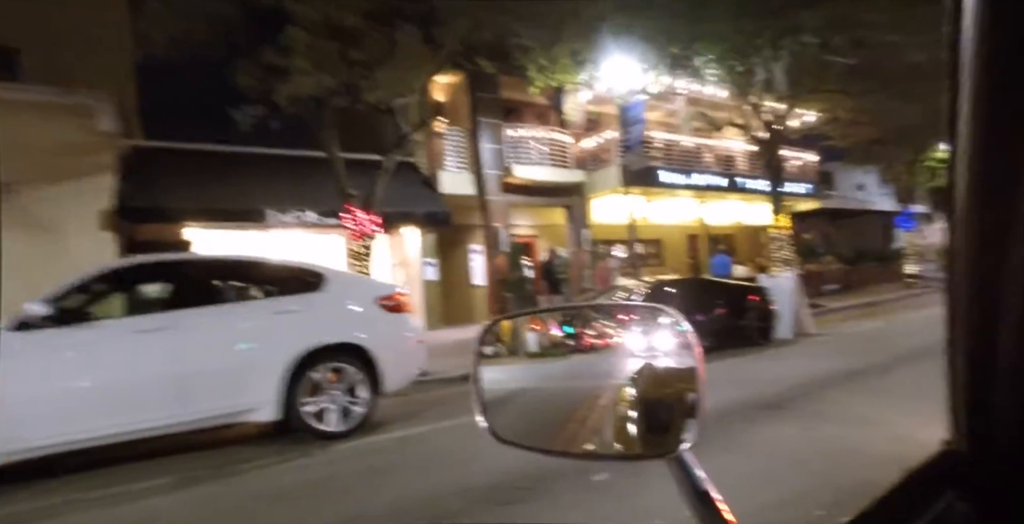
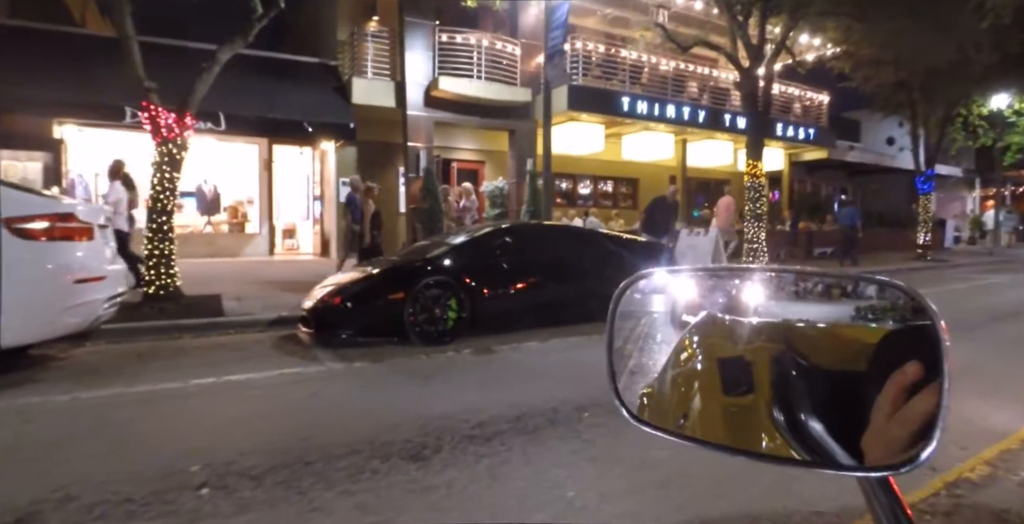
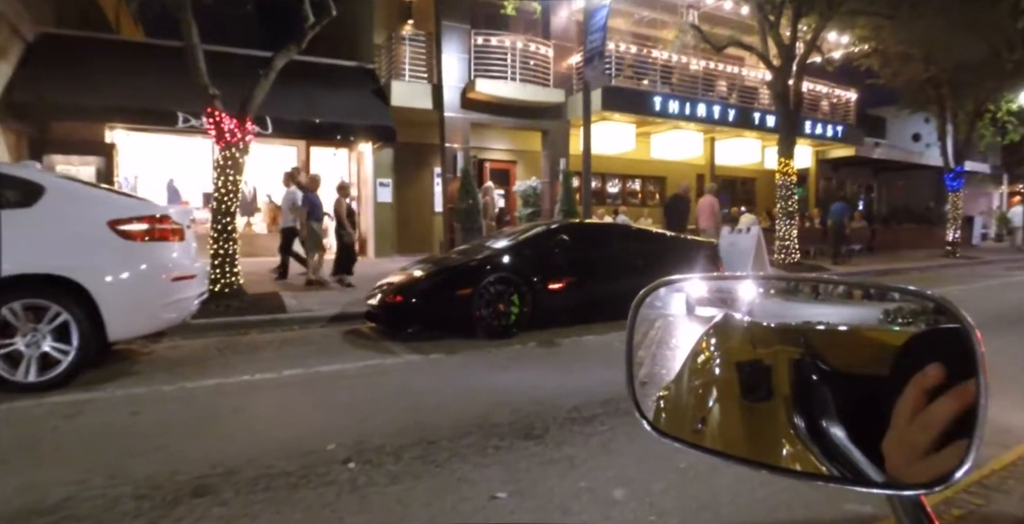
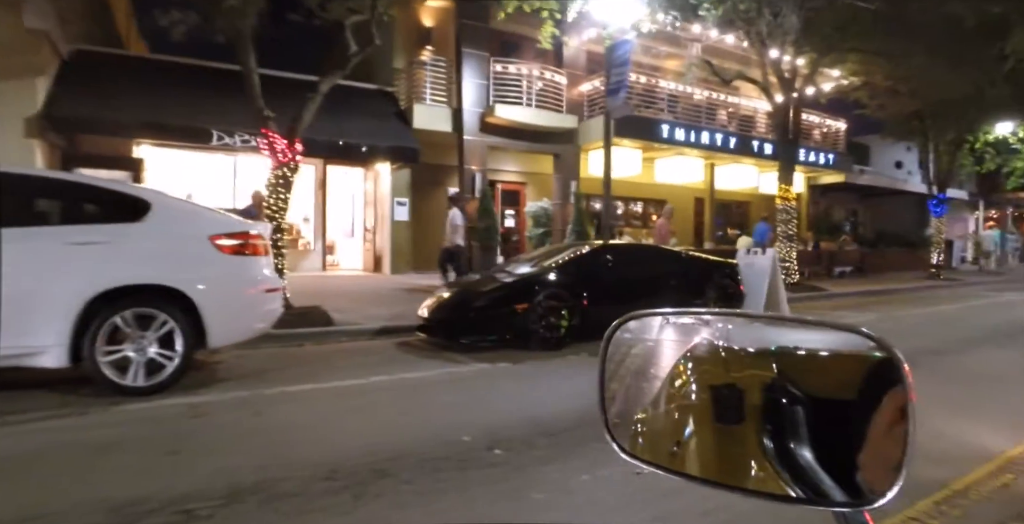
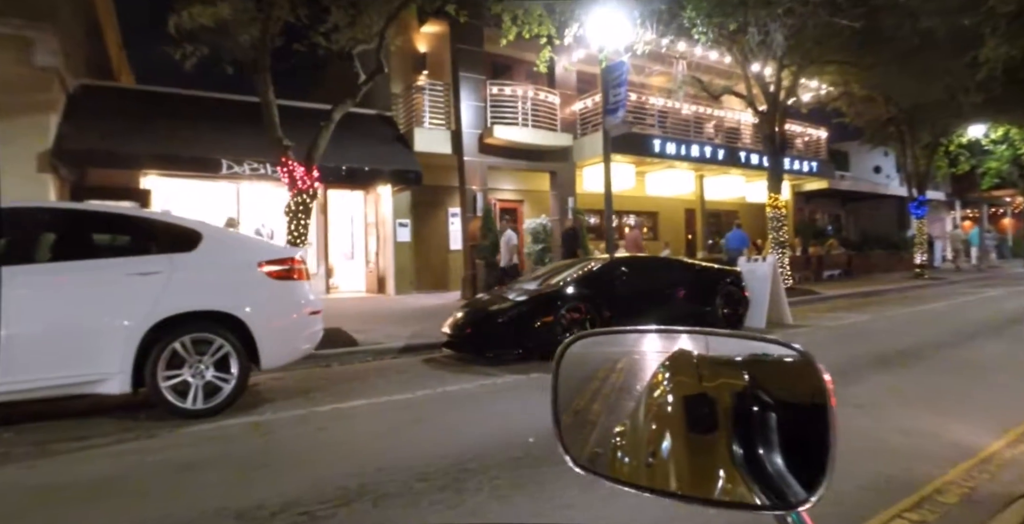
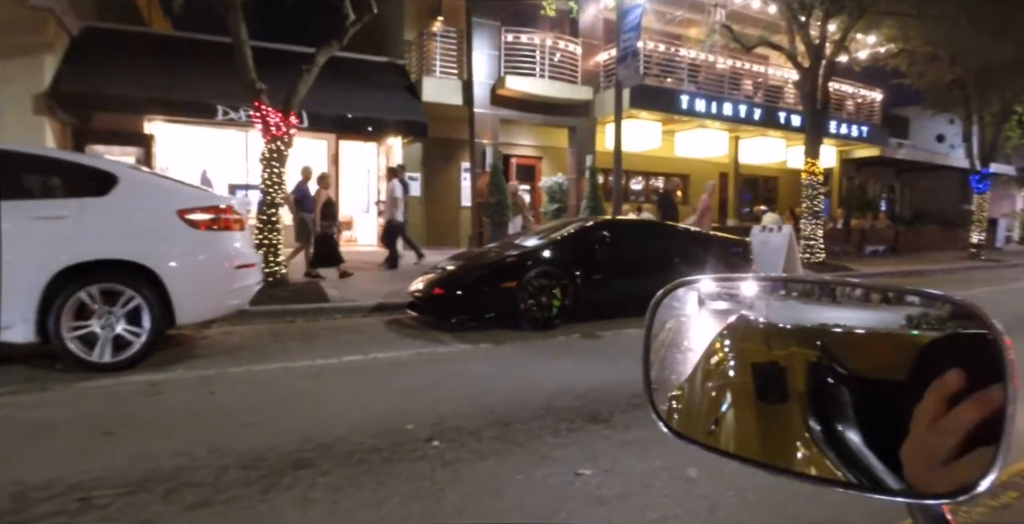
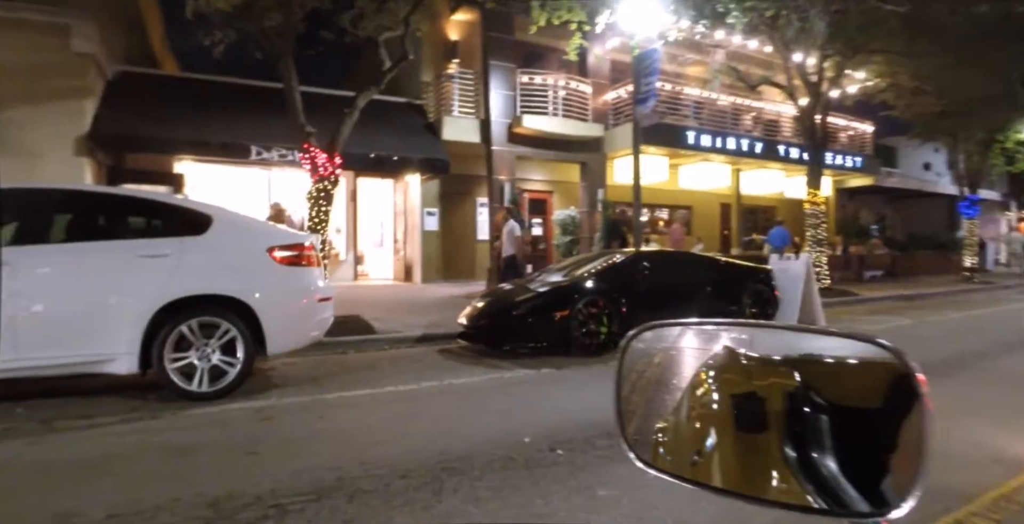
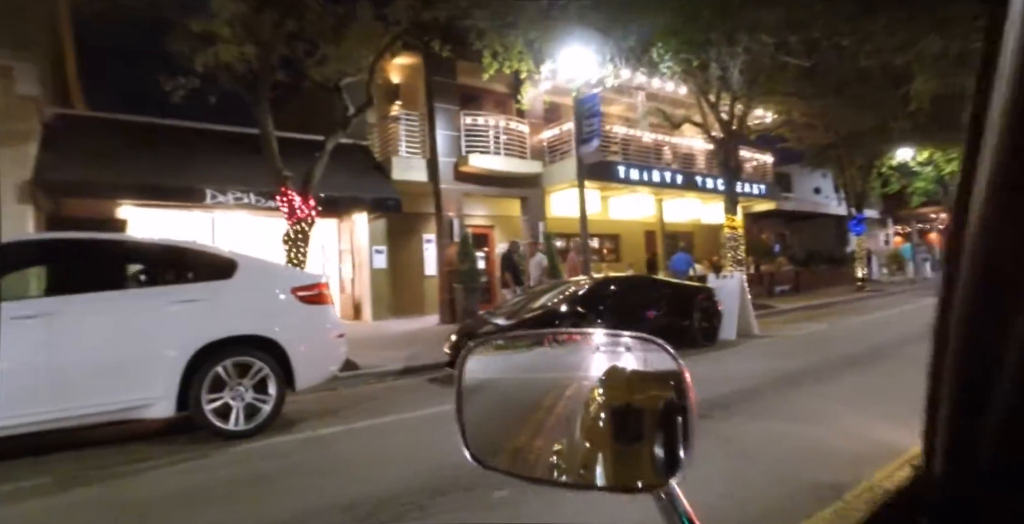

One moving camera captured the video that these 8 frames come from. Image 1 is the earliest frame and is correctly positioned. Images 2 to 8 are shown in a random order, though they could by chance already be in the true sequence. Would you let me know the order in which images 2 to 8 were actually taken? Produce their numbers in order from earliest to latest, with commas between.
8, 5, 7, 4, 6, 3, 2
